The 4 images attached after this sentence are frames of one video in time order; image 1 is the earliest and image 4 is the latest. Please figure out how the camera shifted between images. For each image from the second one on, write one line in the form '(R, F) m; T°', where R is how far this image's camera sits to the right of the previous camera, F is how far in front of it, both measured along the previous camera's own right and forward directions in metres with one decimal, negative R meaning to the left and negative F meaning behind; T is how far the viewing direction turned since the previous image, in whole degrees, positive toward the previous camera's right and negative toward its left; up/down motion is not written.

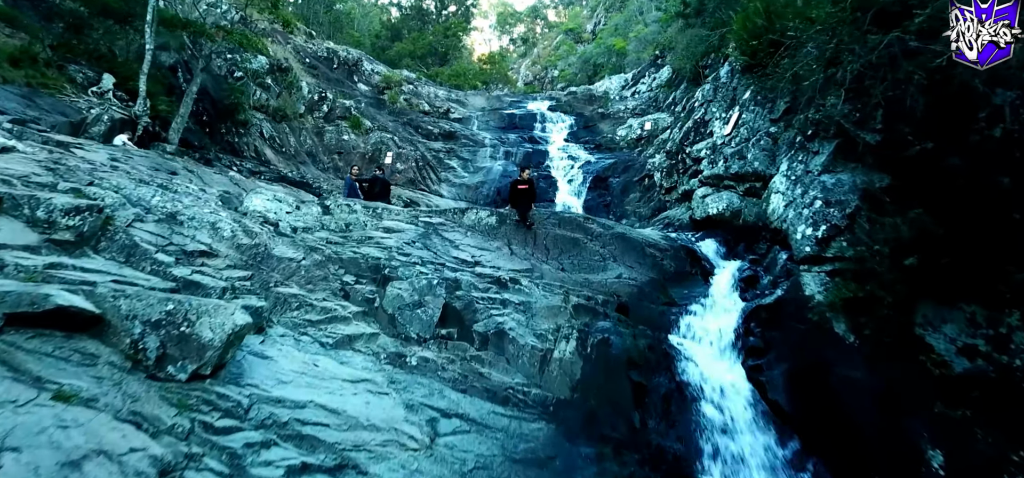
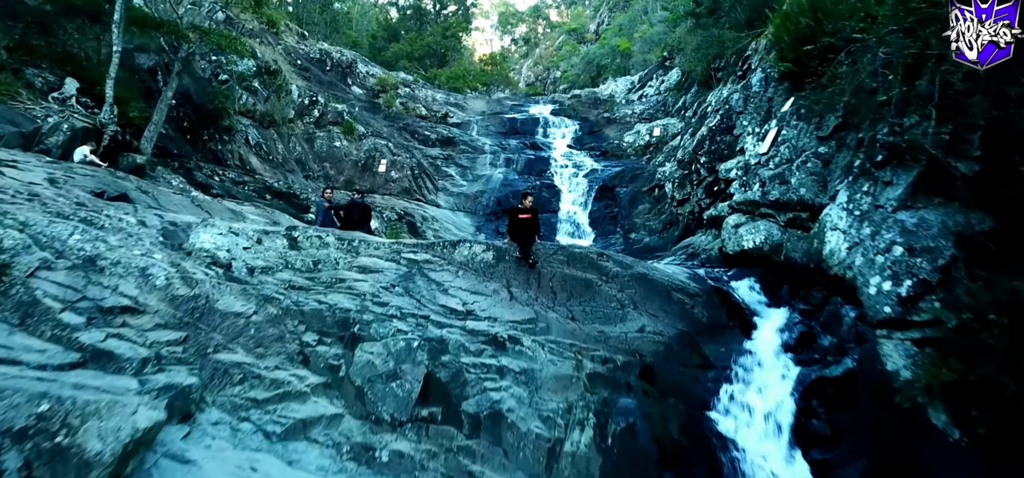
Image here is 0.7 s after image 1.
(0.0, +1.3) m; 0°
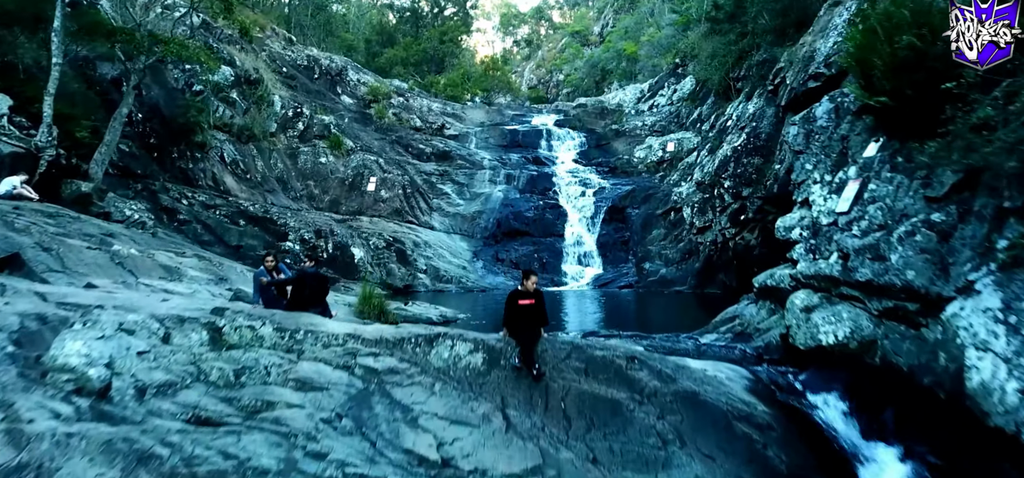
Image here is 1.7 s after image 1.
(0.0, +1.8) m; 0°
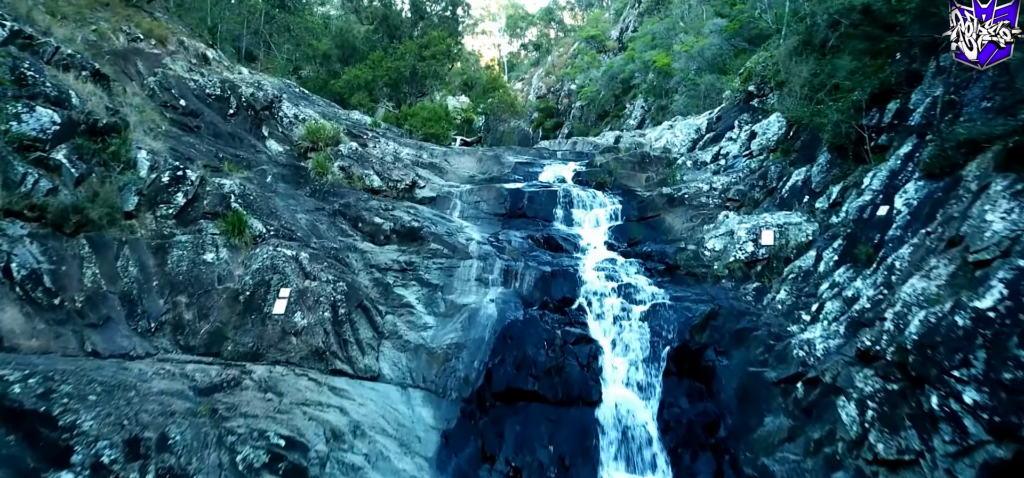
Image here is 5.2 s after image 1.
(+0.2, +8.1) m; -1°
